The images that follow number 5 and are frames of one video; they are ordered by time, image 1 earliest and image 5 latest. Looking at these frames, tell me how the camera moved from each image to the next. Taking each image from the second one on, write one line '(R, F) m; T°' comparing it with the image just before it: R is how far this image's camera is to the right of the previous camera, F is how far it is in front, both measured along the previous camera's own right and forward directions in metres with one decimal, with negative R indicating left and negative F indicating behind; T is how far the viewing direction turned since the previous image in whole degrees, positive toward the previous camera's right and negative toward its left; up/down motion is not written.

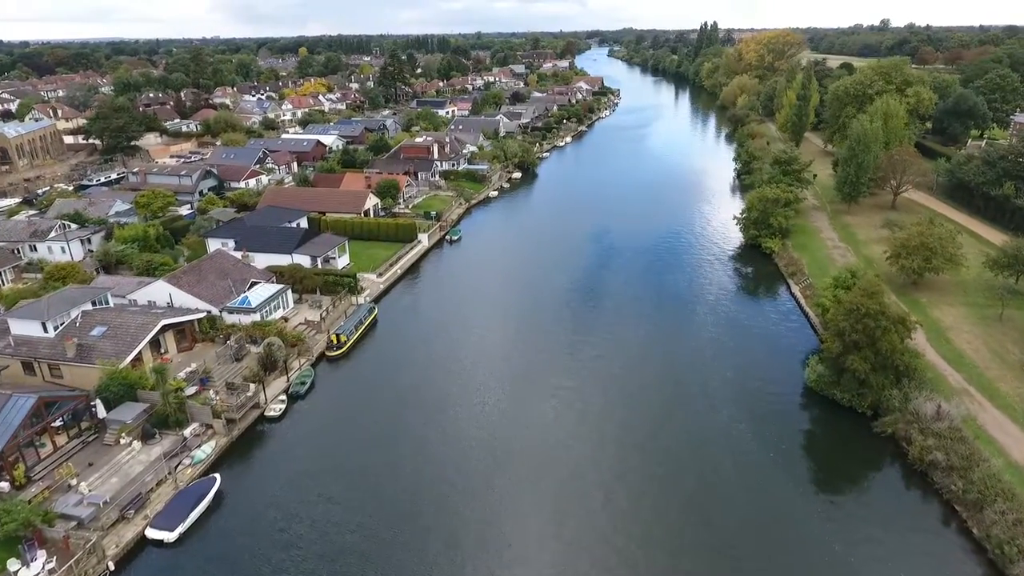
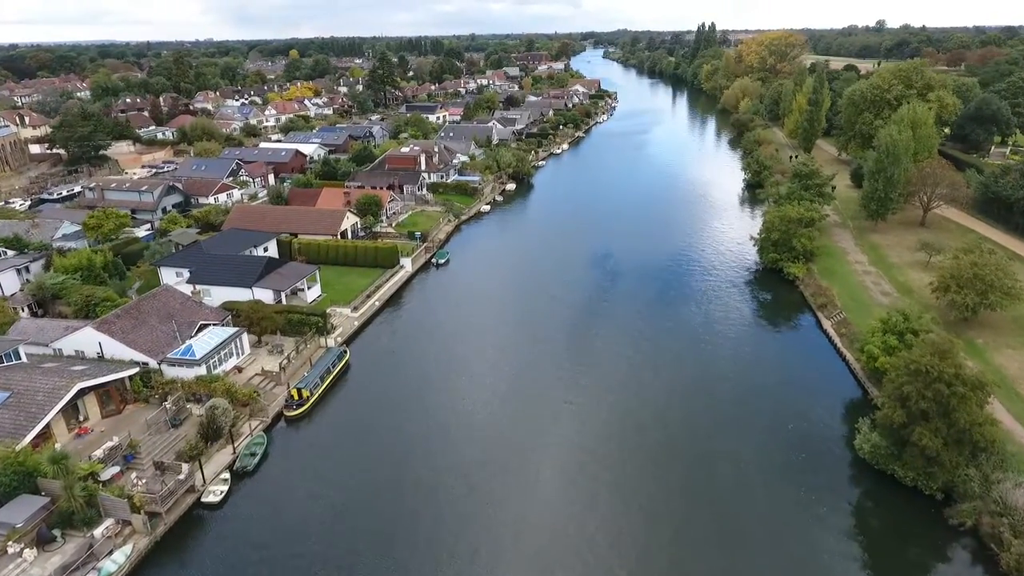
(+0.2, +4.6) m; 0°
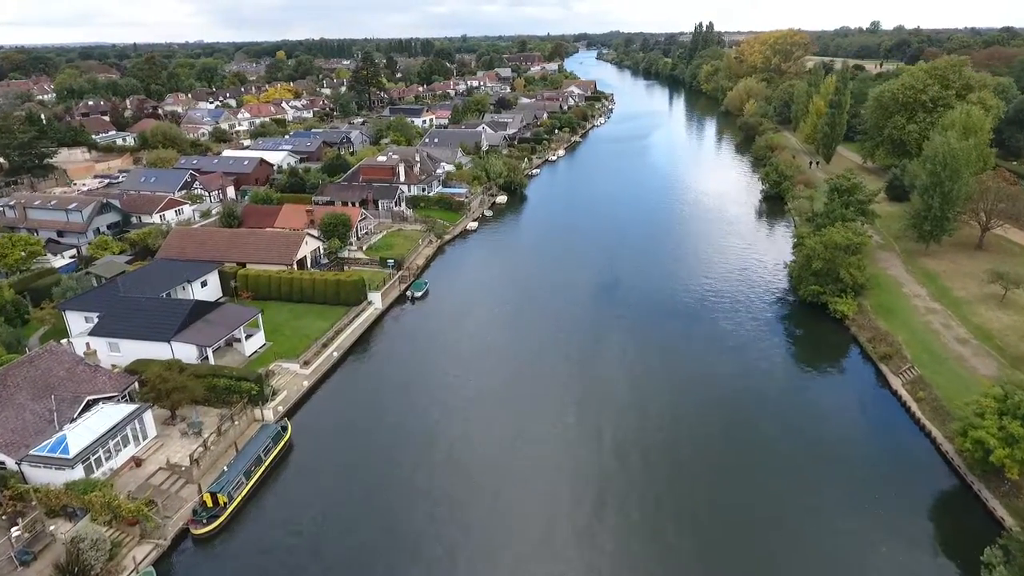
(+0.2, +6.7) m; +1°
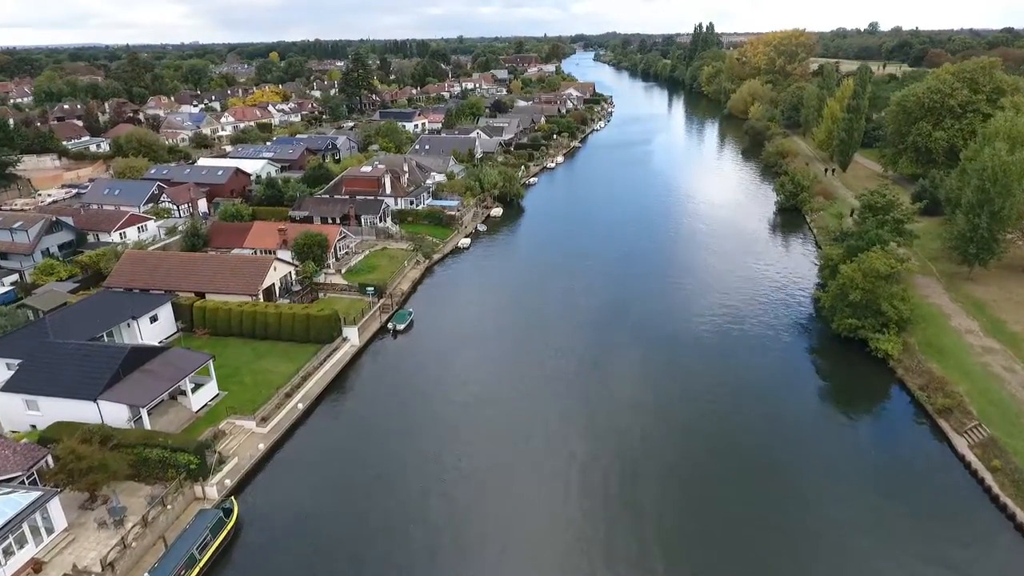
(+0.1, +4.1) m; 0°
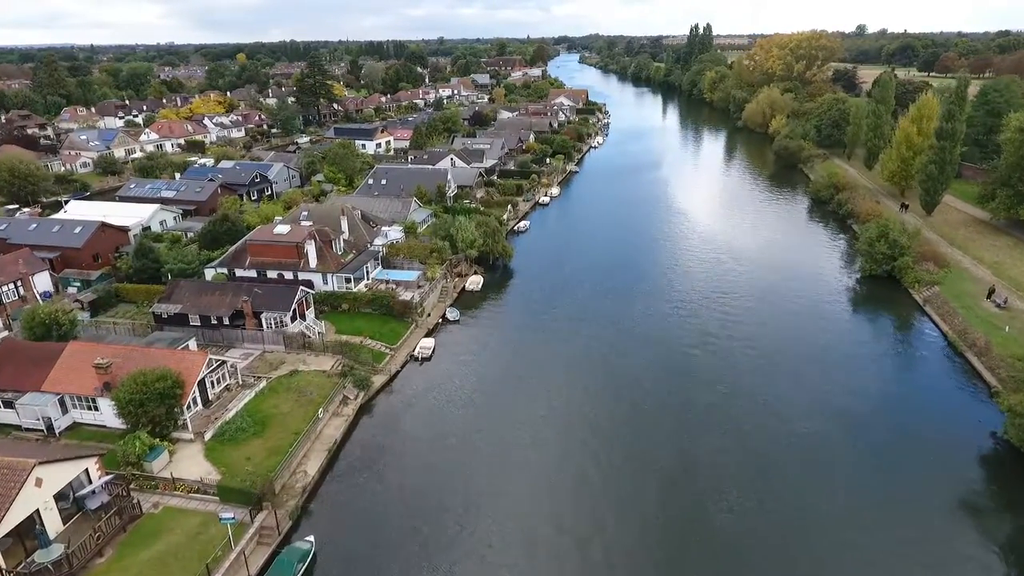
(0.0, +15.0) m; +2°
